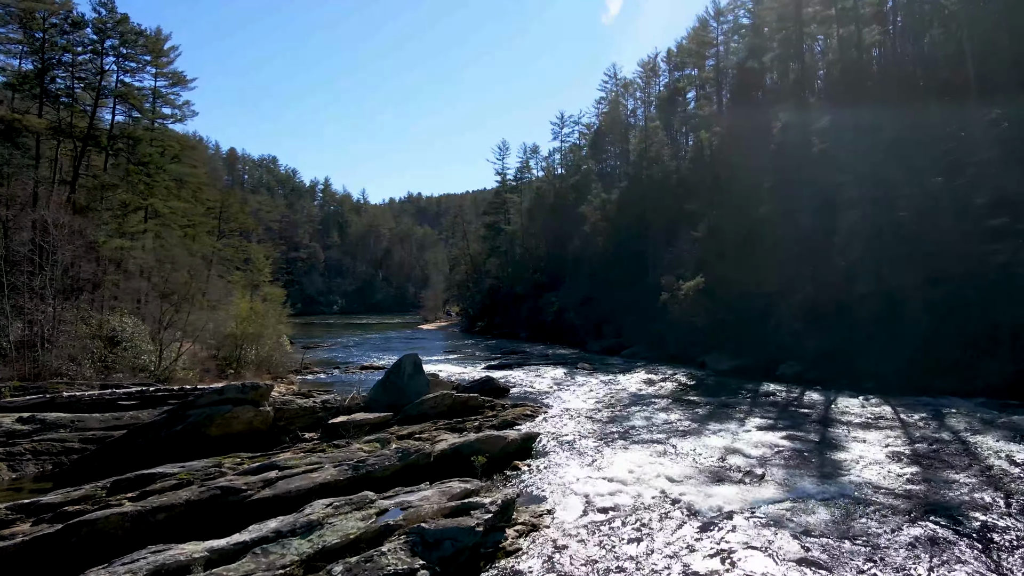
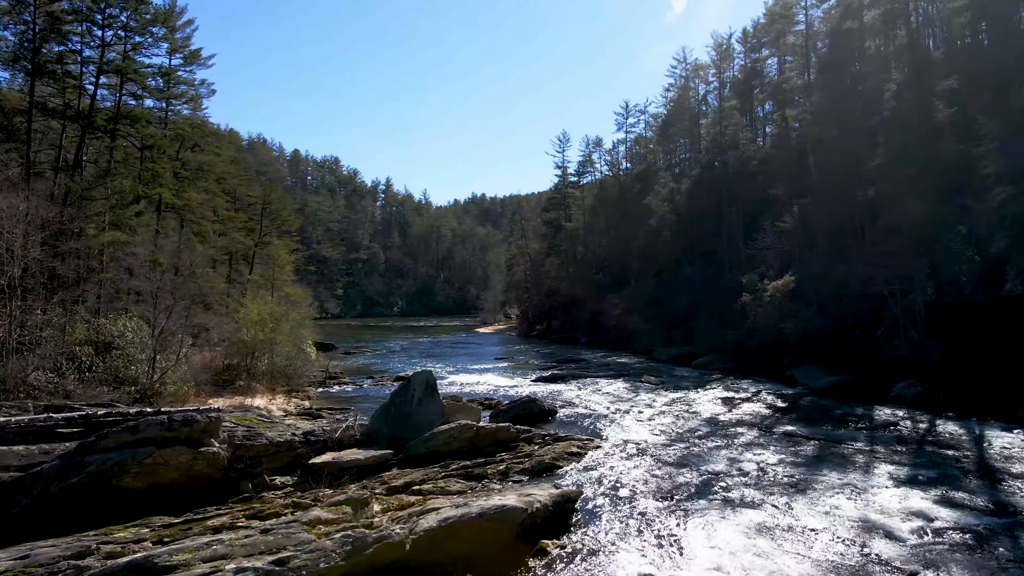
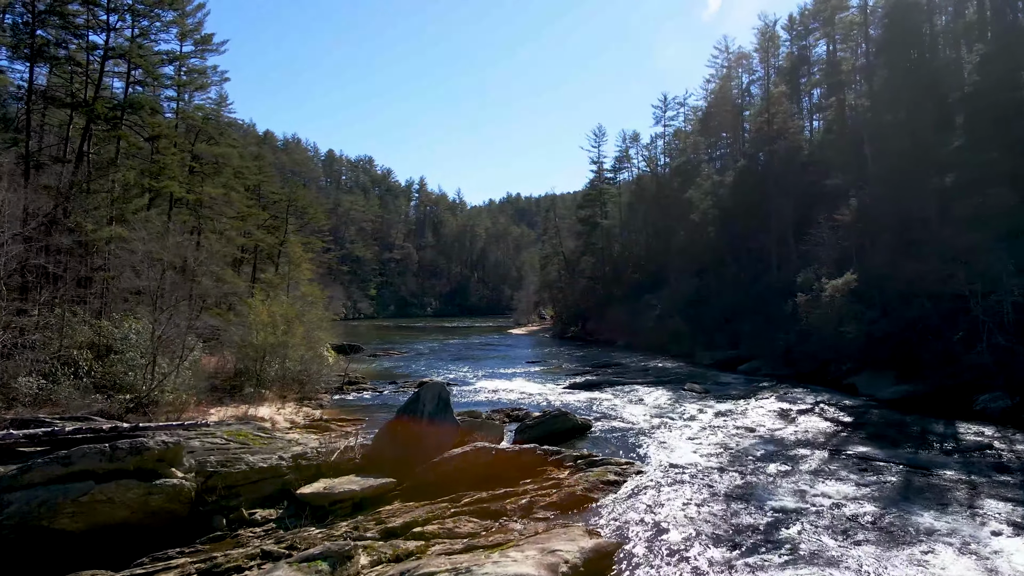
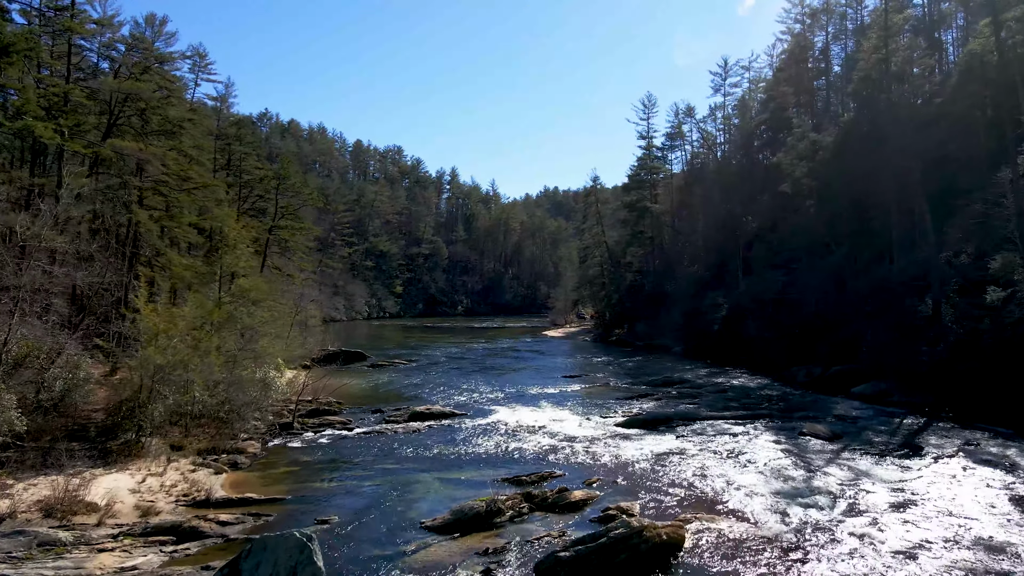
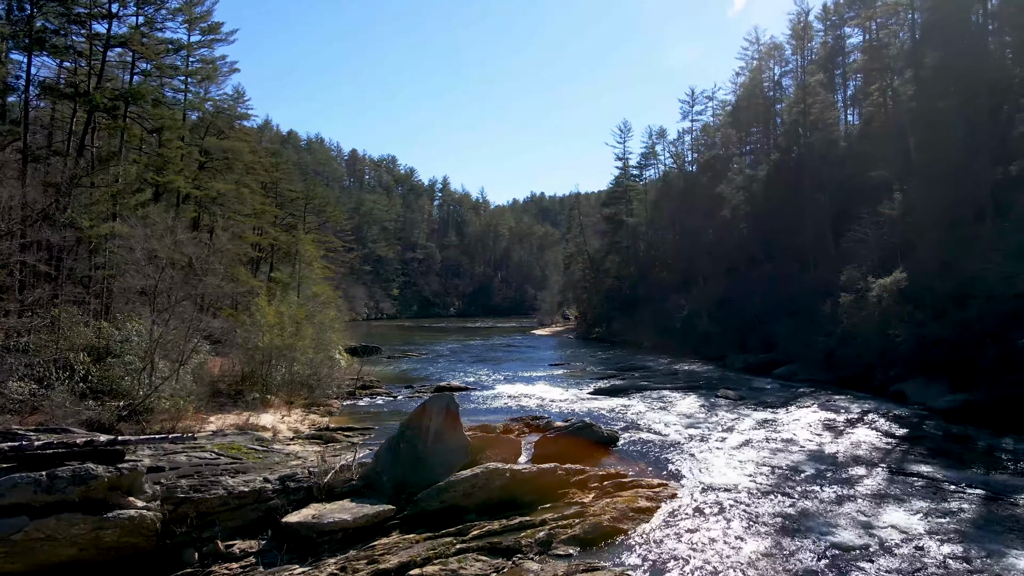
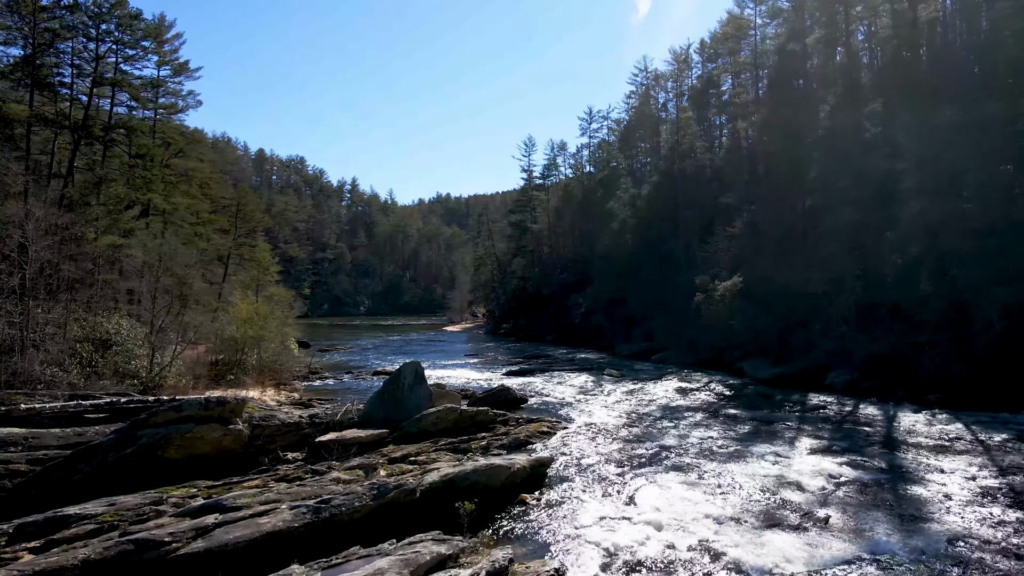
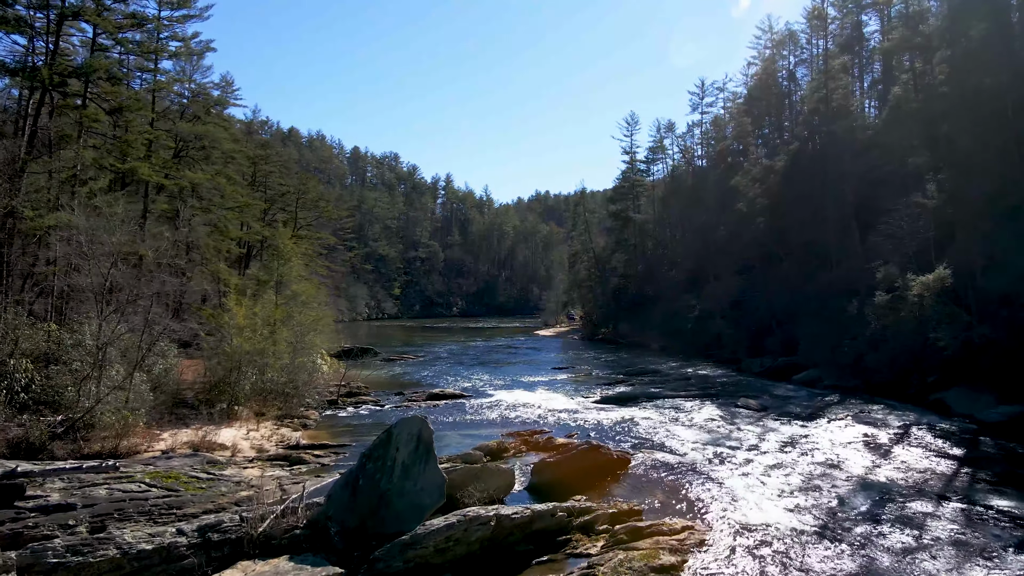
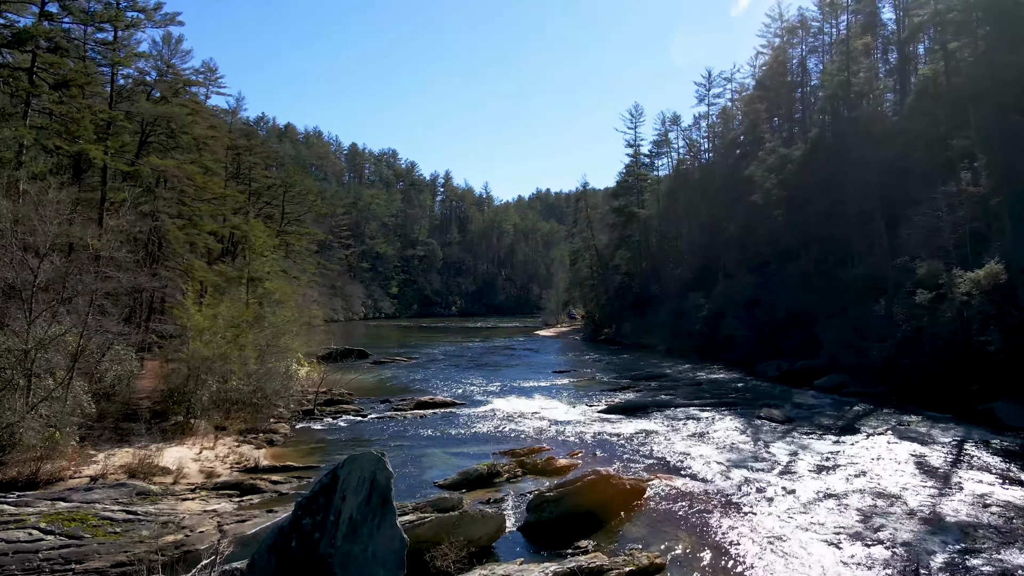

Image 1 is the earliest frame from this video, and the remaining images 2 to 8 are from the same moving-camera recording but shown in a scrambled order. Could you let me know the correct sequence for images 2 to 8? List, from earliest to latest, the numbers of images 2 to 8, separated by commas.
6, 2, 3, 5, 7, 8, 4
